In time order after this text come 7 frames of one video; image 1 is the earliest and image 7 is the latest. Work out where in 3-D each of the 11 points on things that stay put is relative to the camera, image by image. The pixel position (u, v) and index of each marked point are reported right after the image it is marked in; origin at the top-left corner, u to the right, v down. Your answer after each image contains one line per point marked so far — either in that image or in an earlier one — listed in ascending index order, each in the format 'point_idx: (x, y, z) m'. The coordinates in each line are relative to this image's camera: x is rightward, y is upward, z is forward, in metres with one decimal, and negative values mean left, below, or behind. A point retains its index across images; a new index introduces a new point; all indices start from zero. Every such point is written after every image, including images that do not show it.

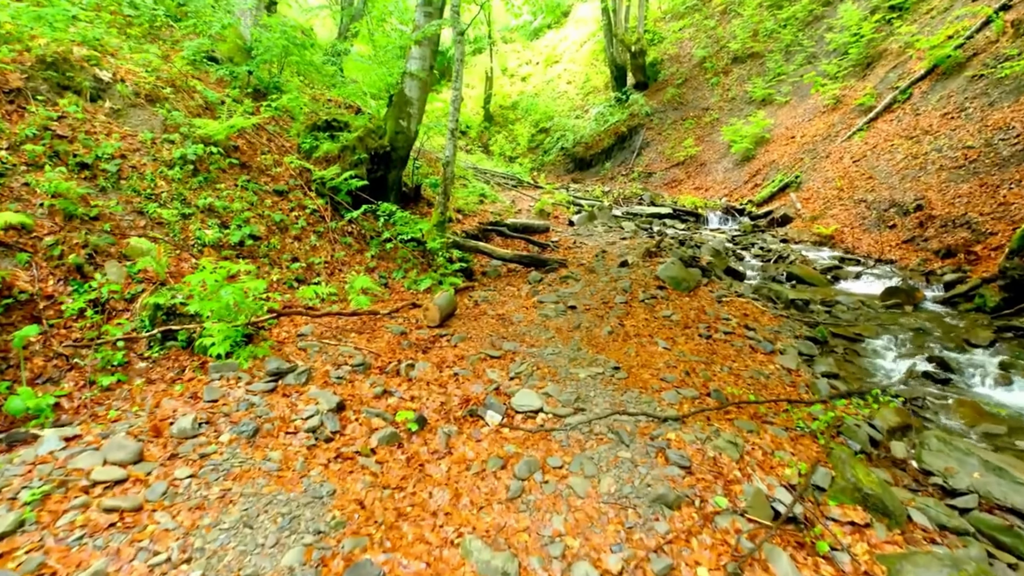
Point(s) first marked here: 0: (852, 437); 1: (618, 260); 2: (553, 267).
0: (+3.3, -1.5, +5.3) m
1: (+2.2, +0.6, +11.4) m
2: (+0.8, +0.4, +11.1) m
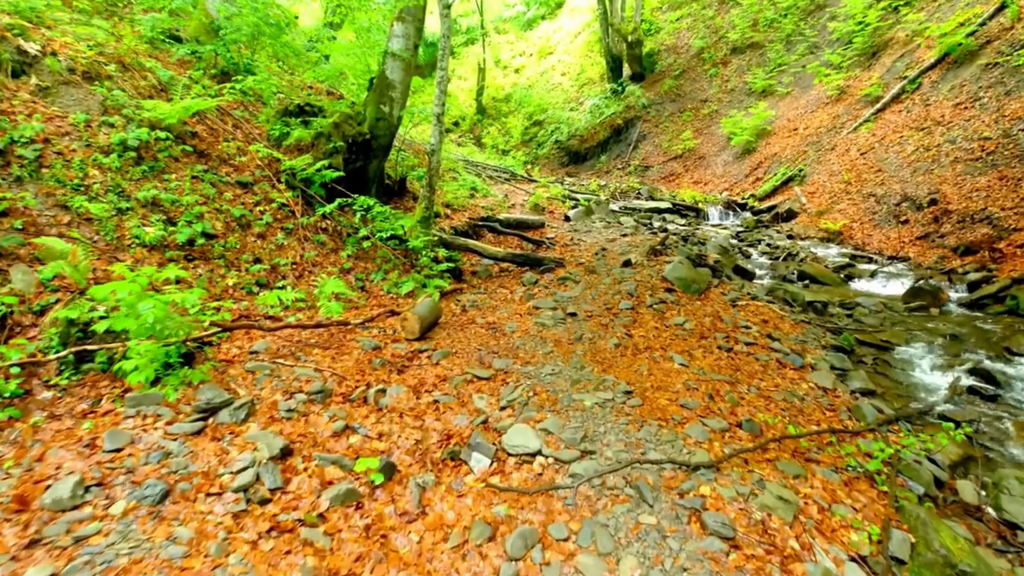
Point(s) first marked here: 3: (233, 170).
0: (+3.3, -1.5, +4.4) m
1: (+2.1, +0.6, +10.5) m
2: (+0.7, +0.4, +10.2) m
3: (-4.4, +1.8, +8.5) m
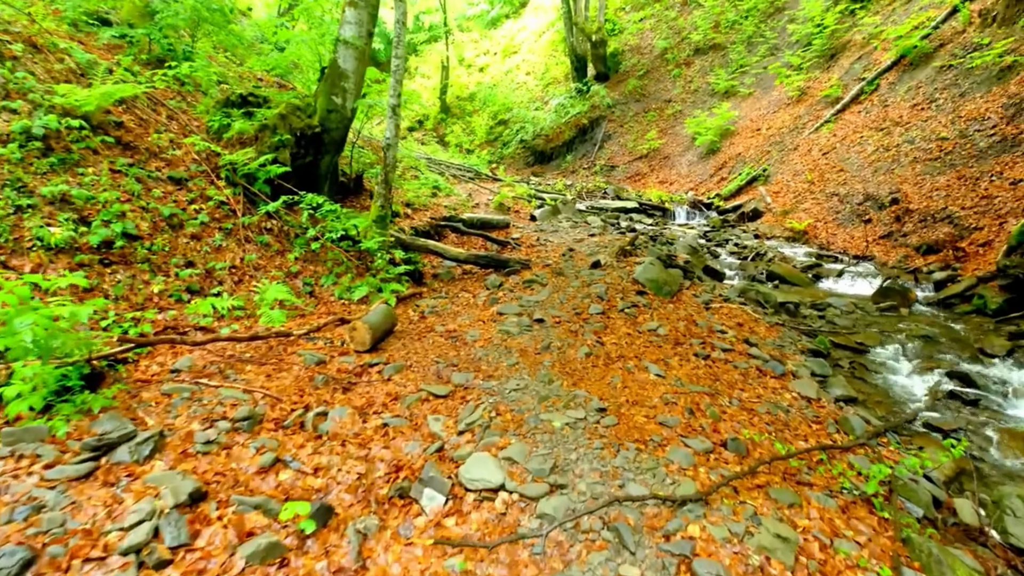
0: (+3.0, -1.6, +4.0) m
1: (+1.4, +0.5, +10.0) m
2: (+0.1, +0.3, +9.6) m
3: (-4.9, +1.8, +7.7) m
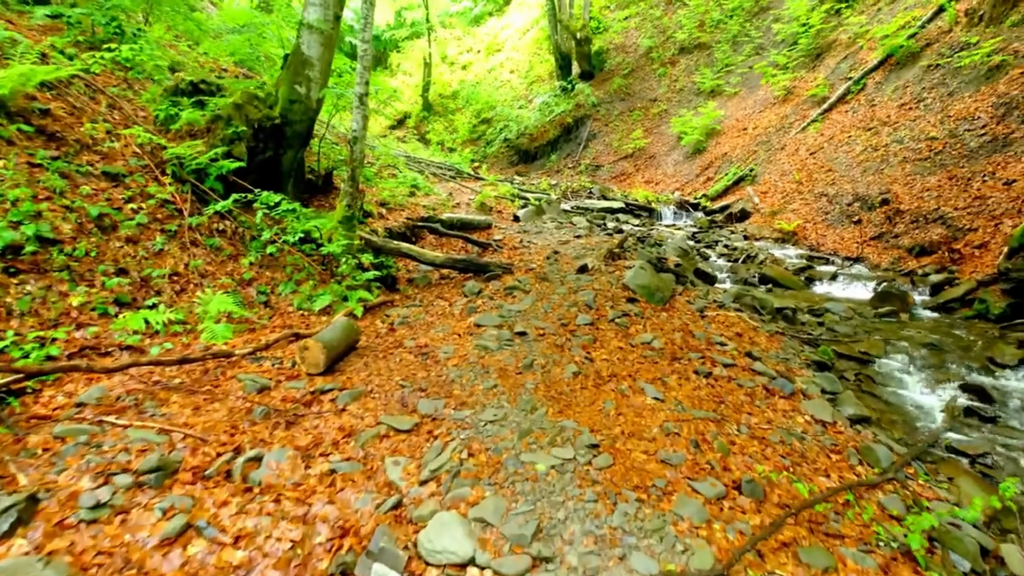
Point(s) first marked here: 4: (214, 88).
0: (+2.8, -1.7, +3.4) m
1: (+1.1, +0.4, +9.4) m
2: (-0.3, +0.2, +8.9) m
3: (-5.2, +1.6, +6.8) m
4: (-4.7, +3.1, +8.5) m
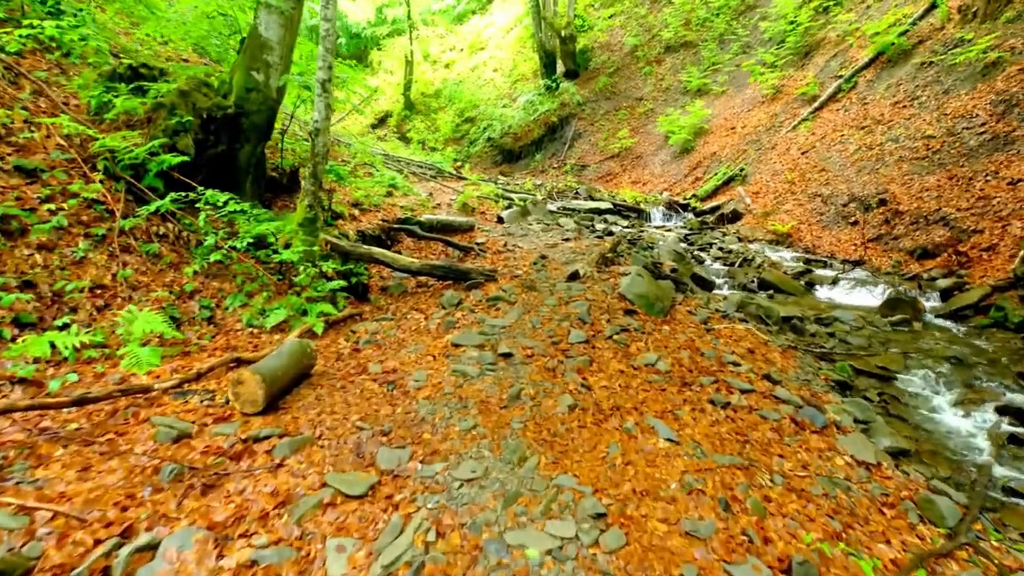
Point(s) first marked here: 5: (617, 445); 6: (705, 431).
0: (+2.7, -1.8, +2.6) m
1: (+0.8, +0.3, +8.6) m
2: (-0.5, +0.1, +8.1) m
3: (-5.4, +1.5, +5.8) m
4: (-5.0, +3.0, +7.6) m
5: (+0.7, -1.1, +3.7) m
6: (+1.4, -1.1, +4.1) m
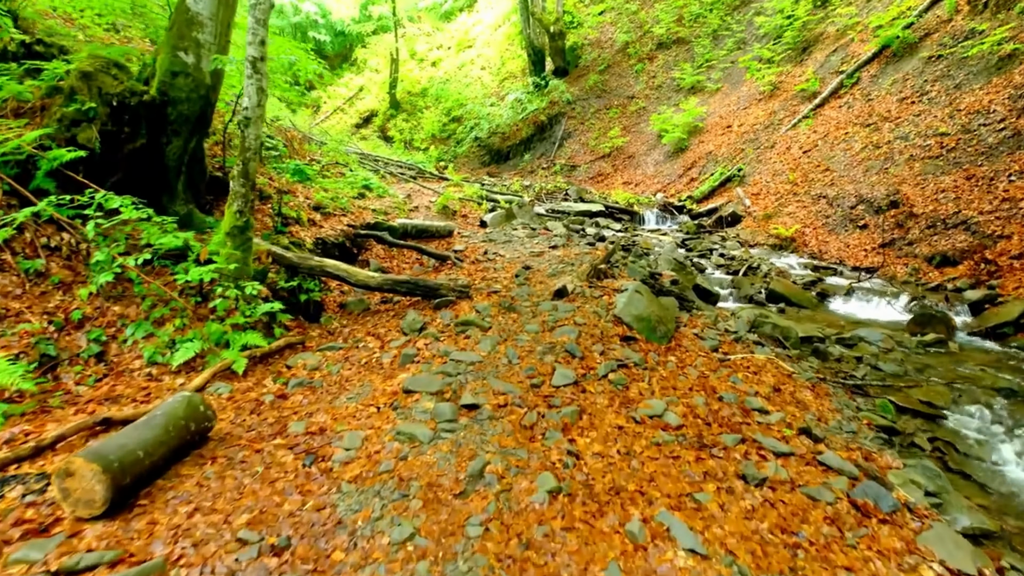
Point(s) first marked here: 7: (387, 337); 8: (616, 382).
0: (+2.5, -2.0, +1.5) m
1: (+0.5, +0.1, +7.4) m
2: (-0.8, -0.1, +6.9) m
3: (-5.6, +1.2, +4.6) m
4: (-5.3, +2.7, +6.3) m
5: (+0.5, -1.3, +2.6) m
6: (+1.2, -1.3, +2.9) m
7: (-1.4, -0.5, +5.9) m
8: (+0.9, -0.8, +4.5) m
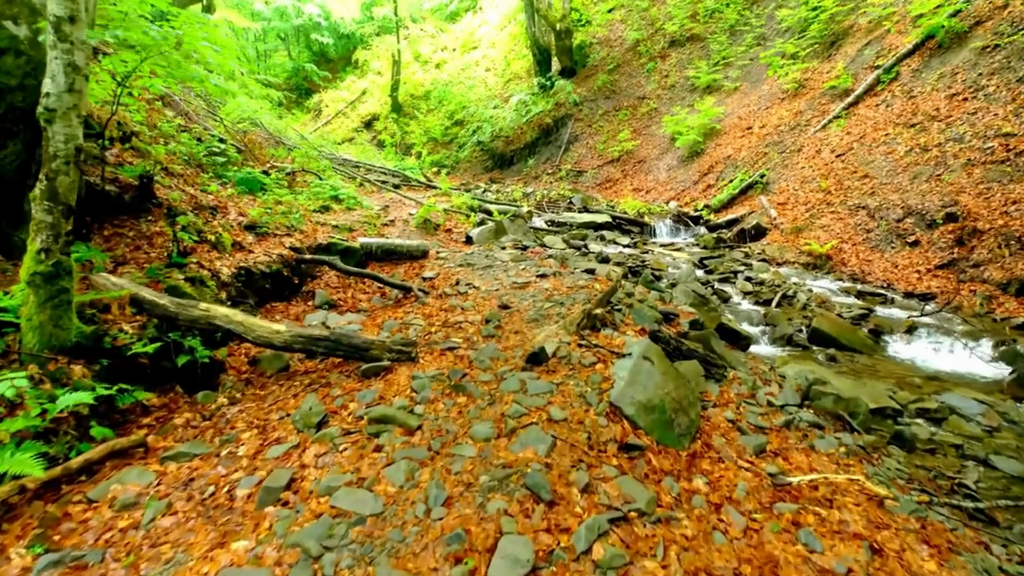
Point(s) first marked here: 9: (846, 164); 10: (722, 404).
0: (+2.0, -2.5, -0.5) m
1: (+0.1, -0.5, +5.5) m
2: (-1.2, -0.7, +5.0) m
3: (-6.1, +0.7, +2.8) m
4: (-5.6, +2.2, +4.5) m
5: (0.0, -1.8, +0.6) m
6: (+0.8, -1.8, +1.0) m
7: (-1.8, -1.1, +4.0) m
8: (+0.4, -1.3, +2.6) m
9: (+9.4, +3.5, +15.2) m
10: (+1.8, -1.0, +4.7) m
